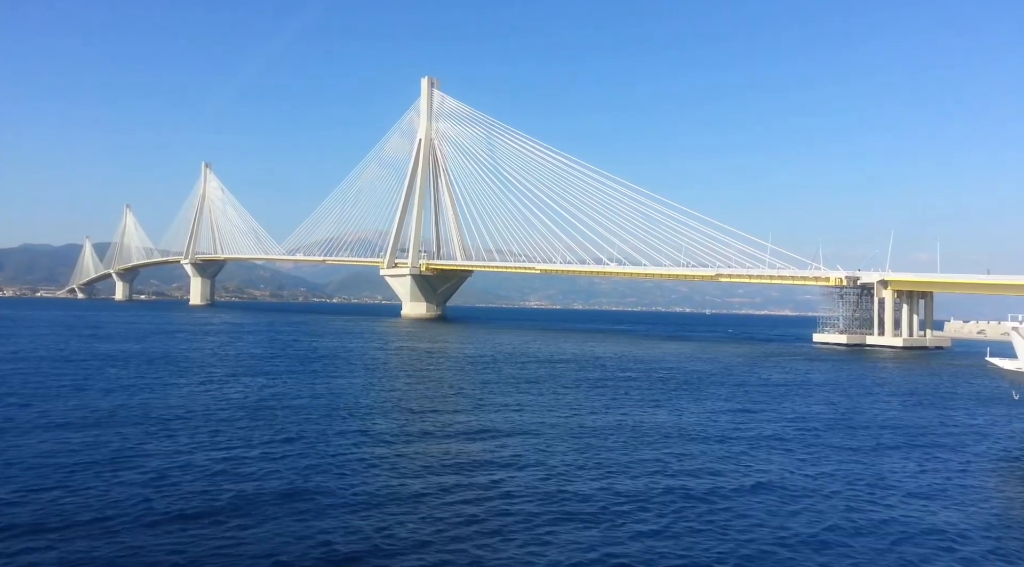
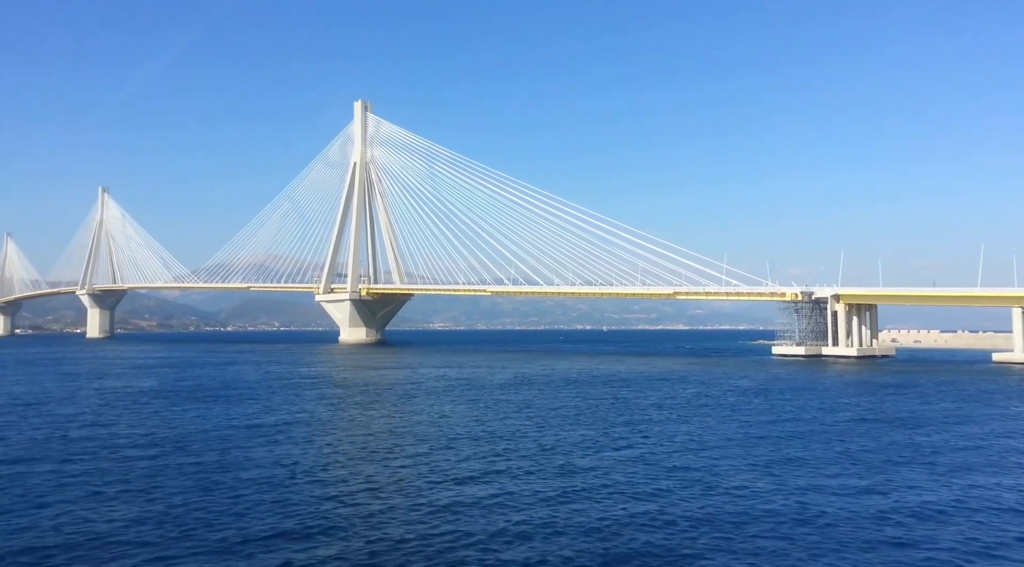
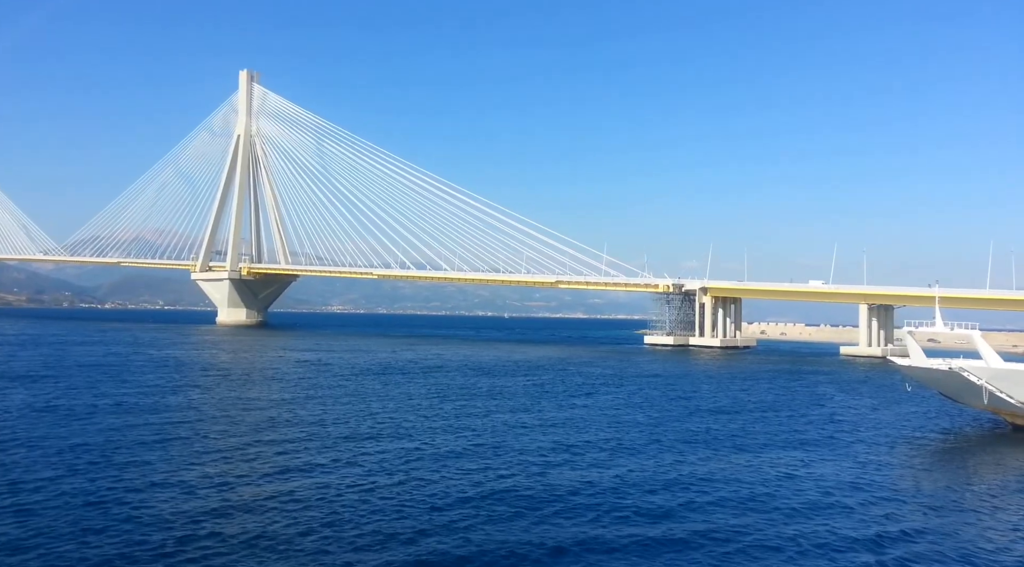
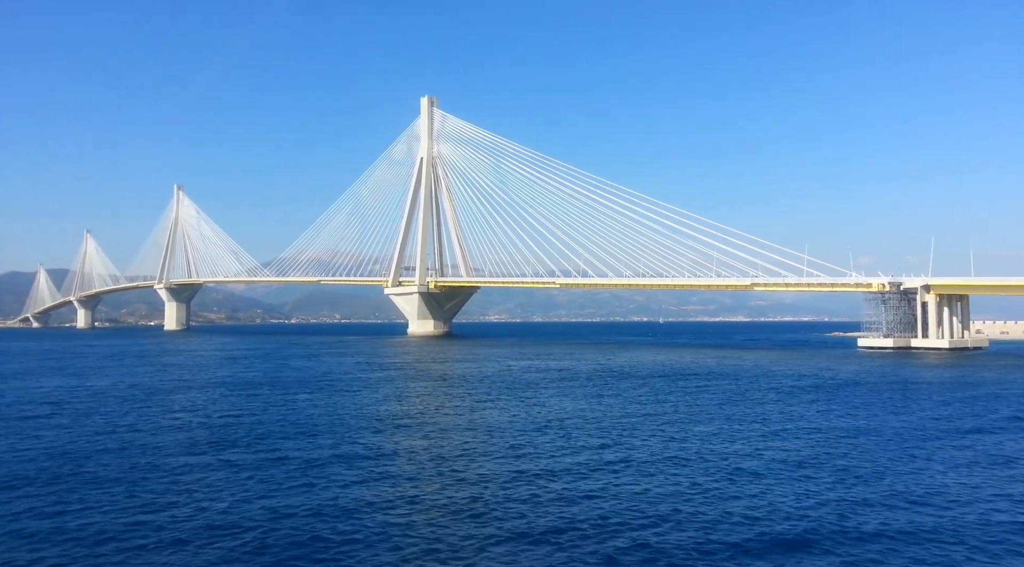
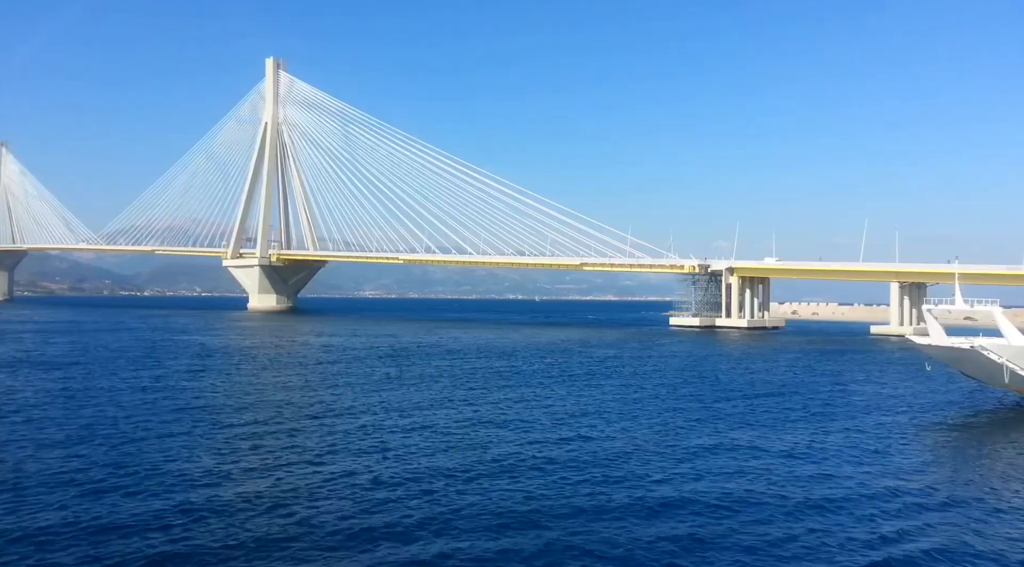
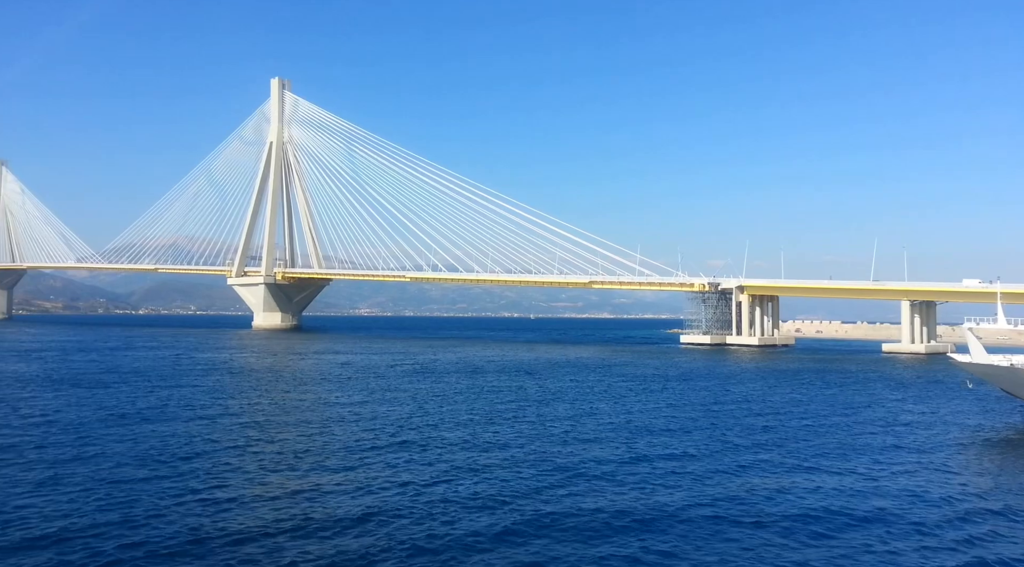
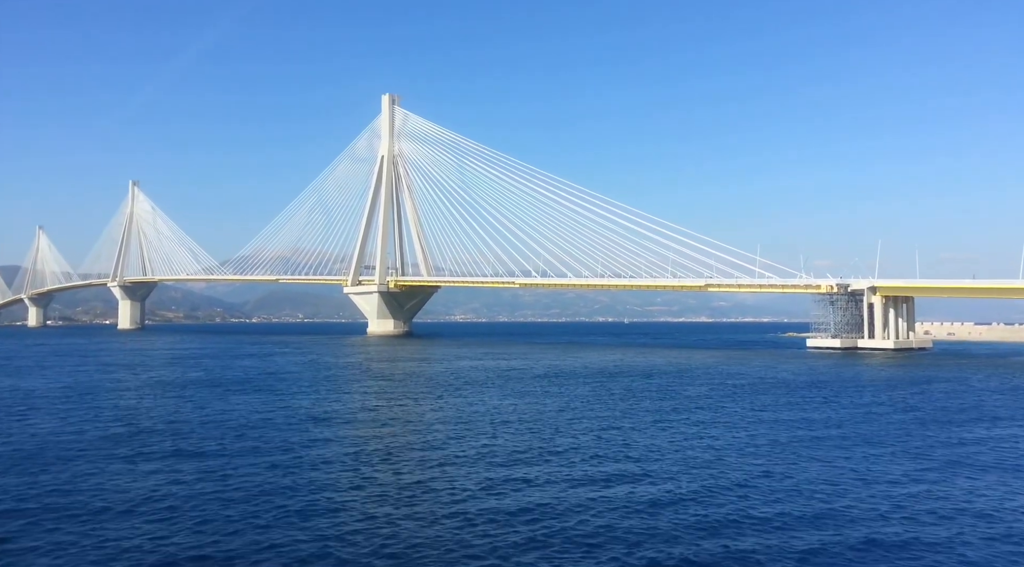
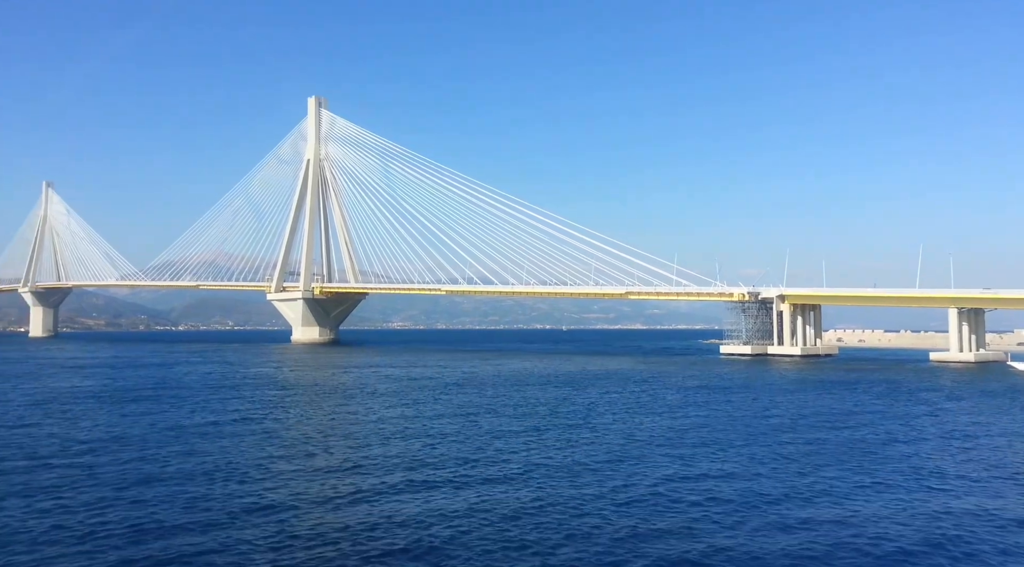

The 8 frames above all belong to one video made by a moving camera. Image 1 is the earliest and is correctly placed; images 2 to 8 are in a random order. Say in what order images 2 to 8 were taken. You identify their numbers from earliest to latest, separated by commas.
5, 3, 6, 8, 2, 7, 4
